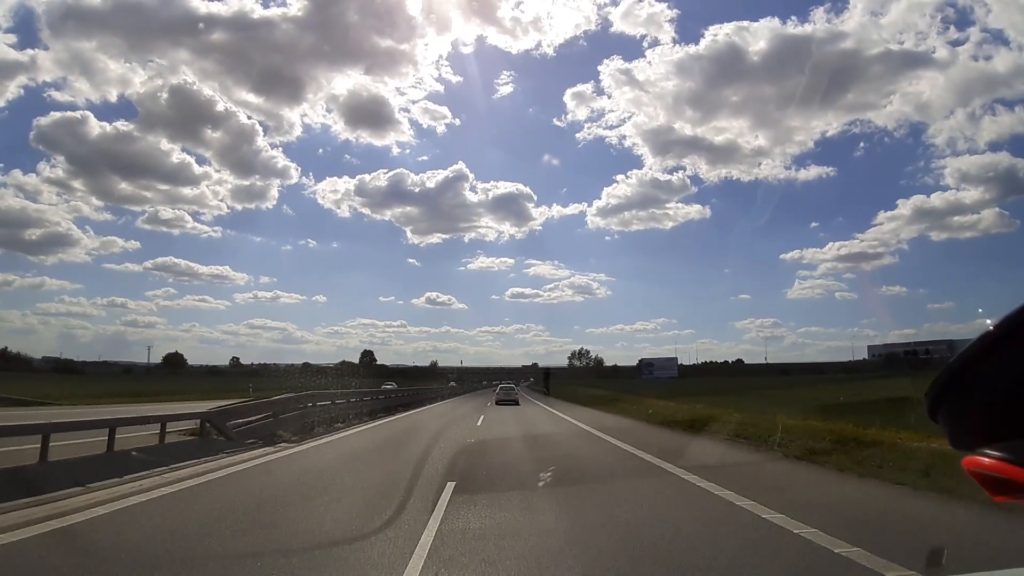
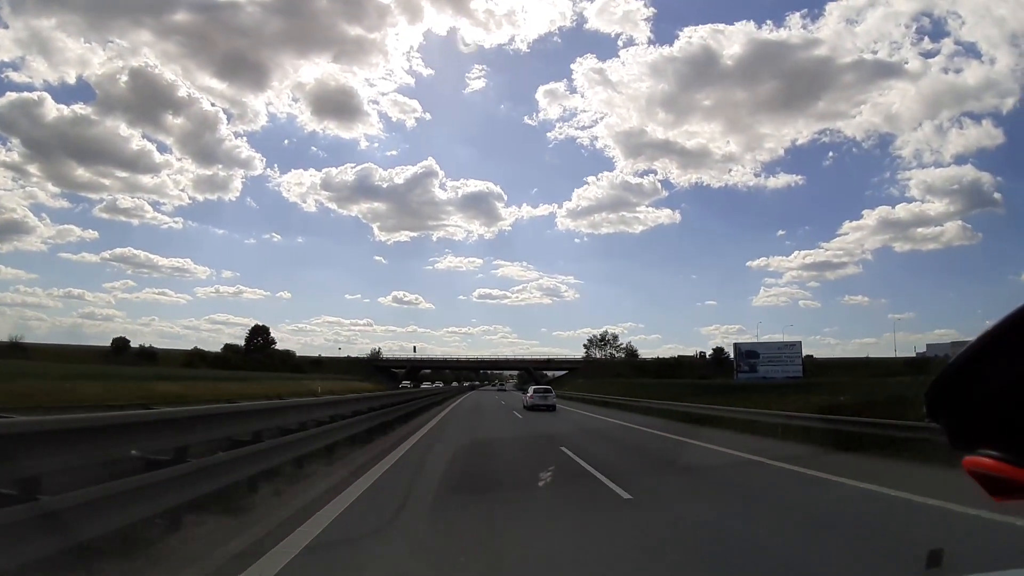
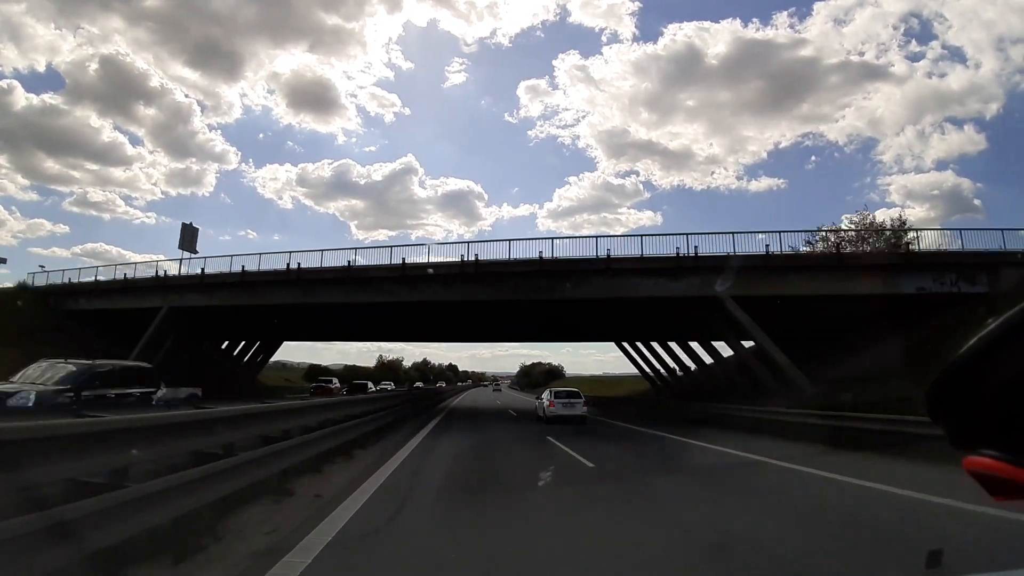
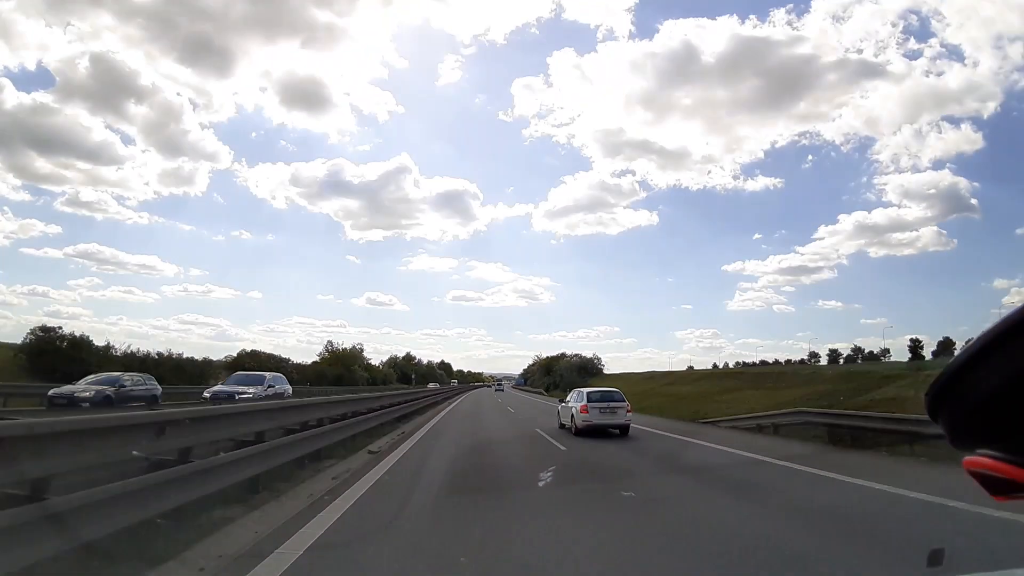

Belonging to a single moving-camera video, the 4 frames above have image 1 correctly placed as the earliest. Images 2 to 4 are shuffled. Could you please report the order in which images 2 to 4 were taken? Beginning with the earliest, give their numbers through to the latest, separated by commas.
2, 3, 4
